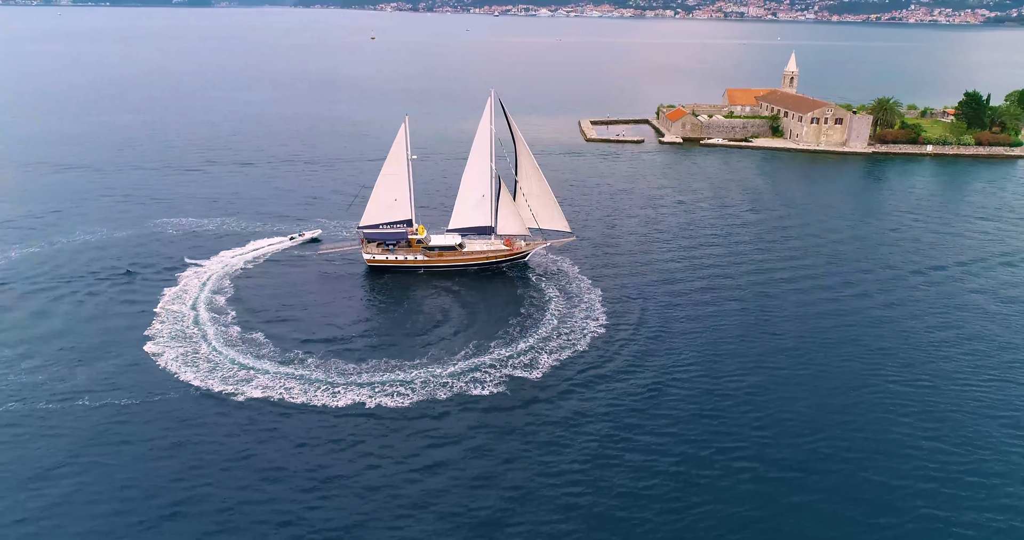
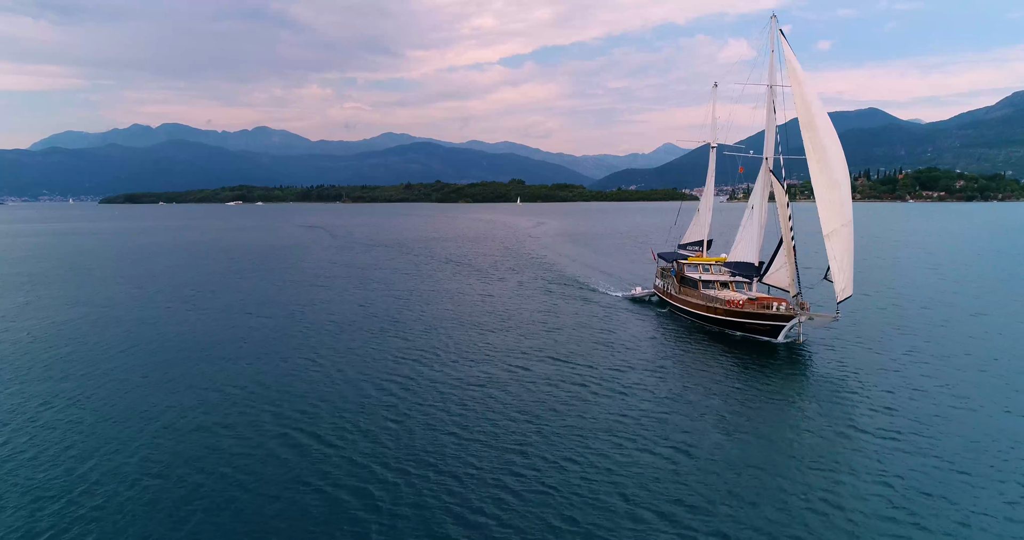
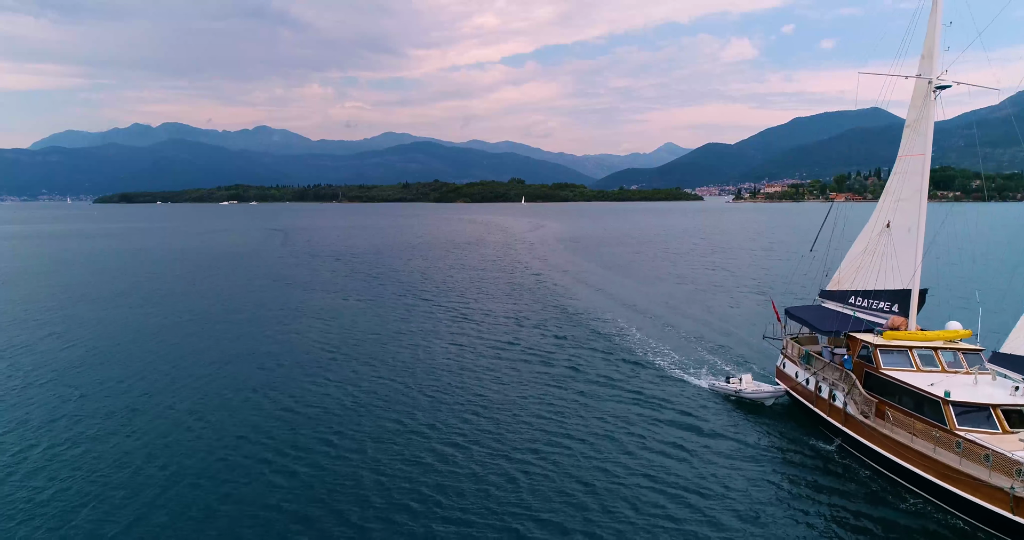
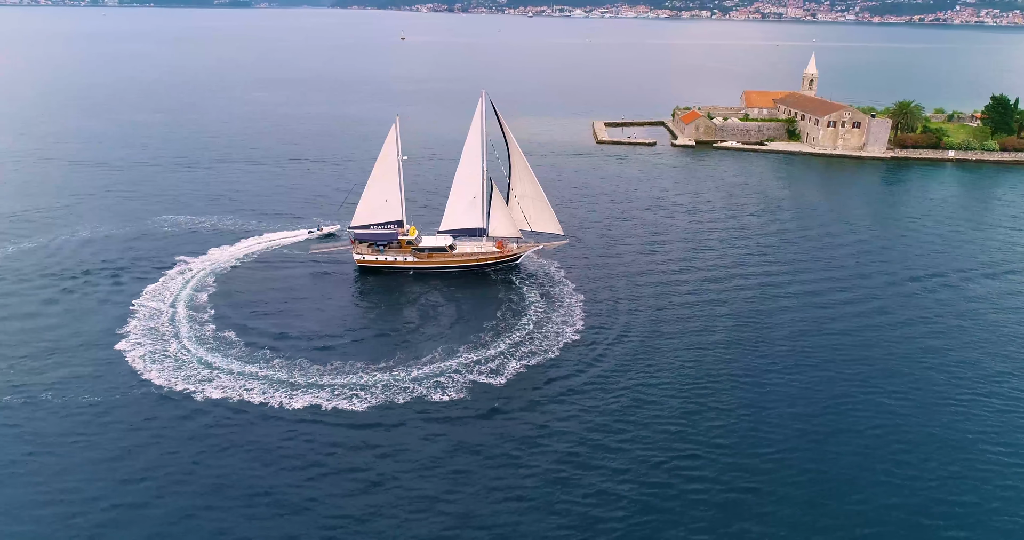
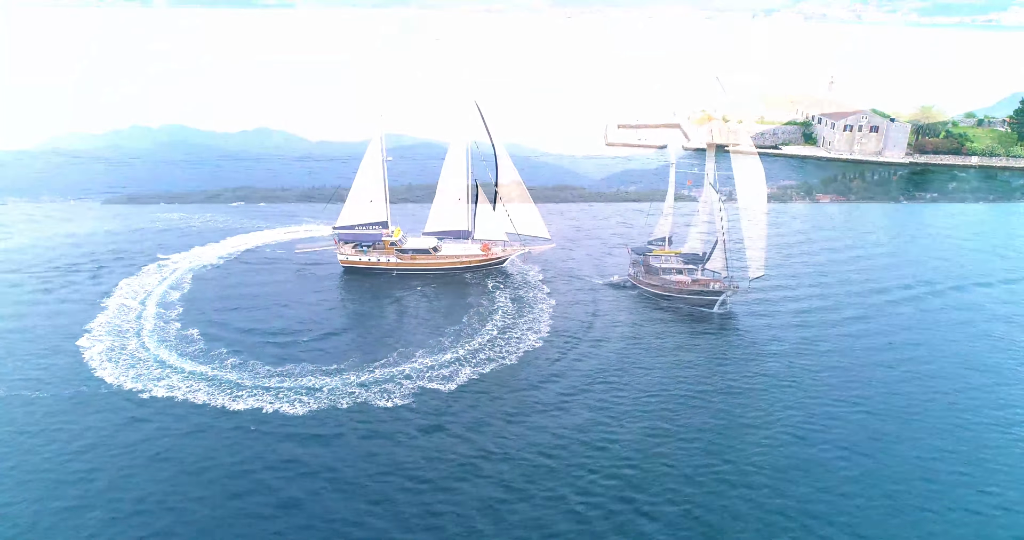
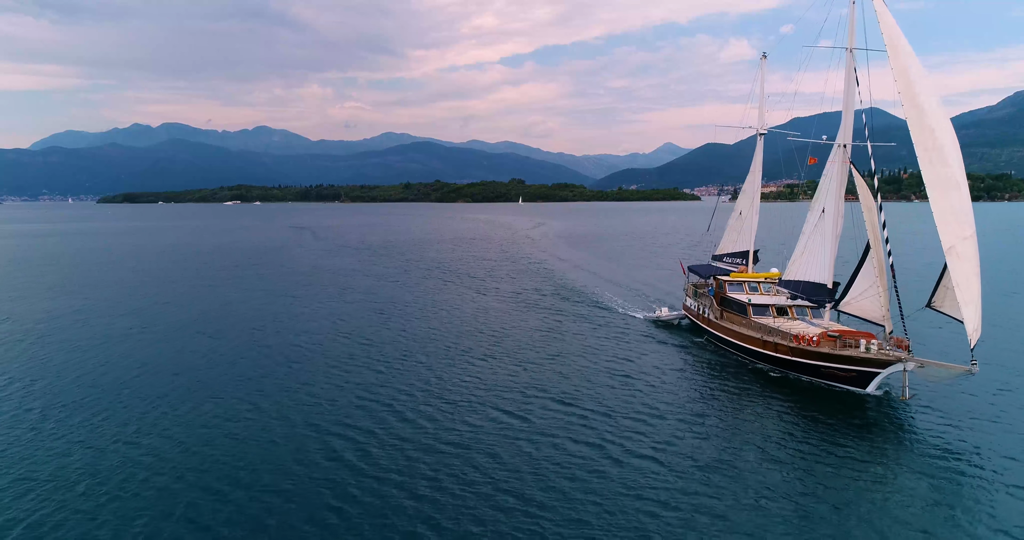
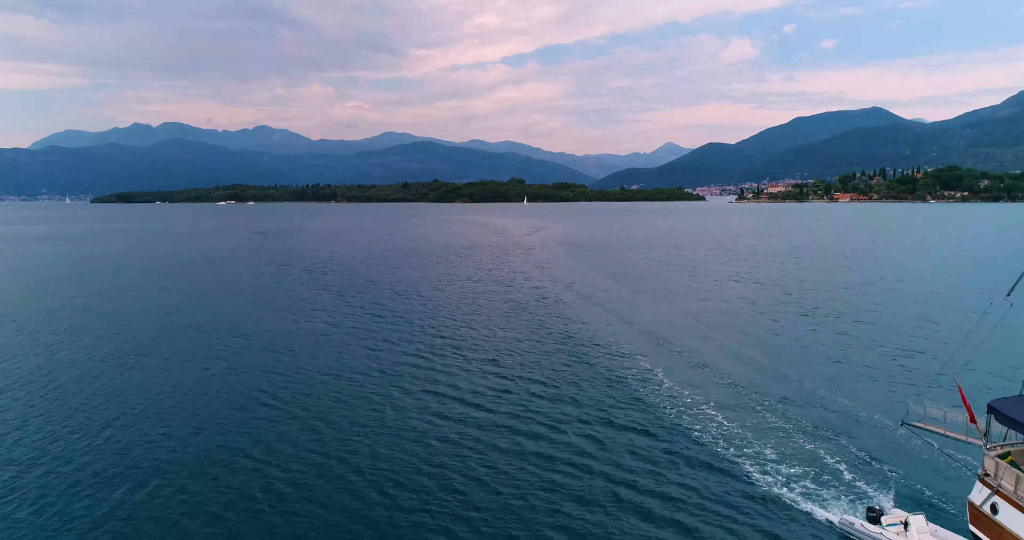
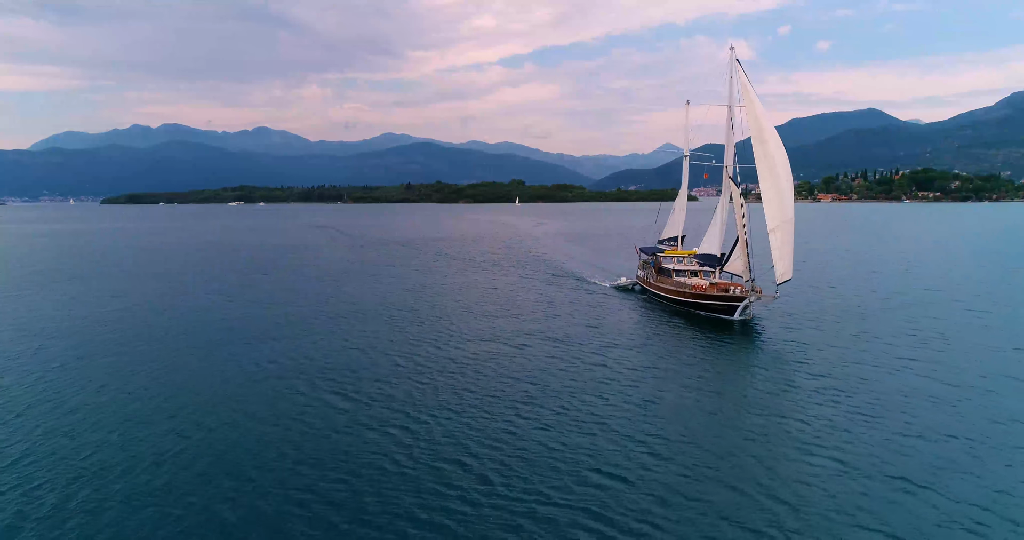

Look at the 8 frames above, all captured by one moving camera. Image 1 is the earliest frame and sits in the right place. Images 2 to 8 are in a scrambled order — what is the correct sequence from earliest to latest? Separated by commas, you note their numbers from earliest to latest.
4, 5, 8, 2, 6, 3, 7
